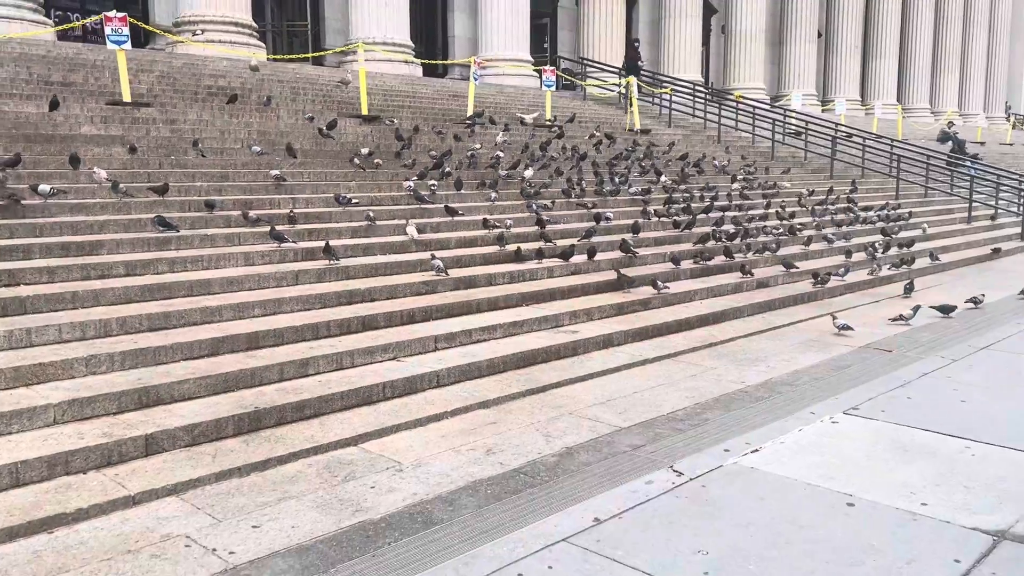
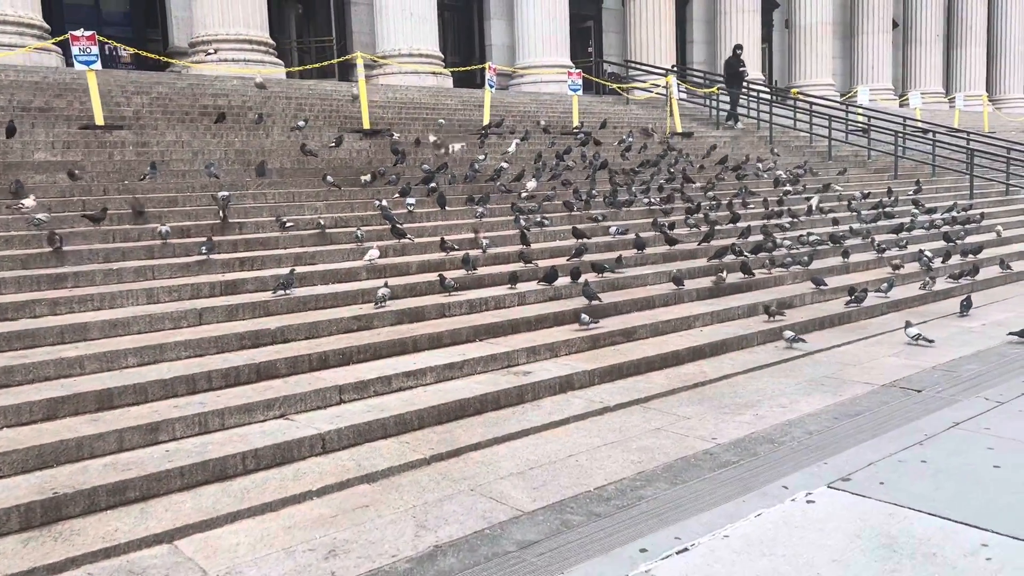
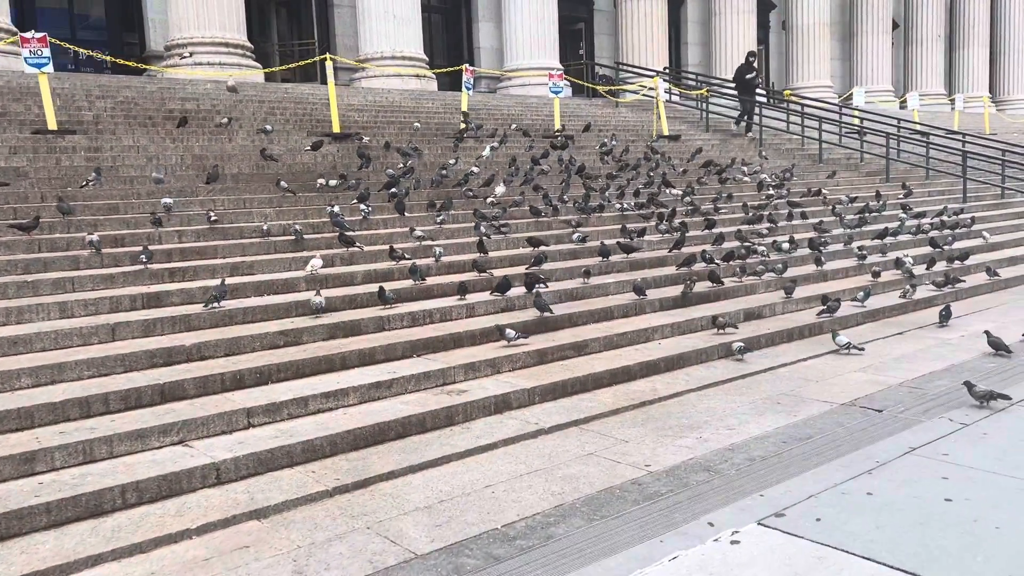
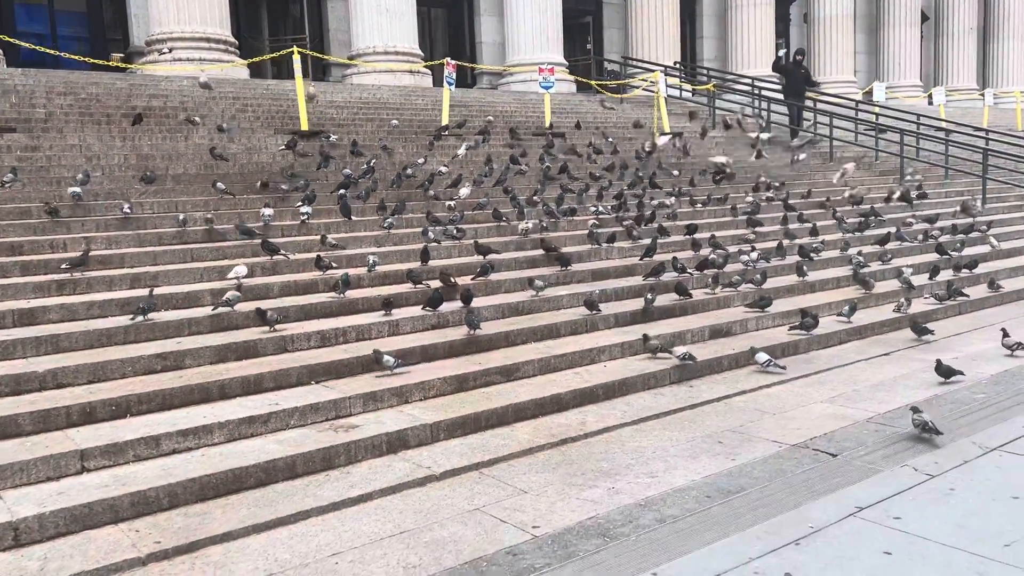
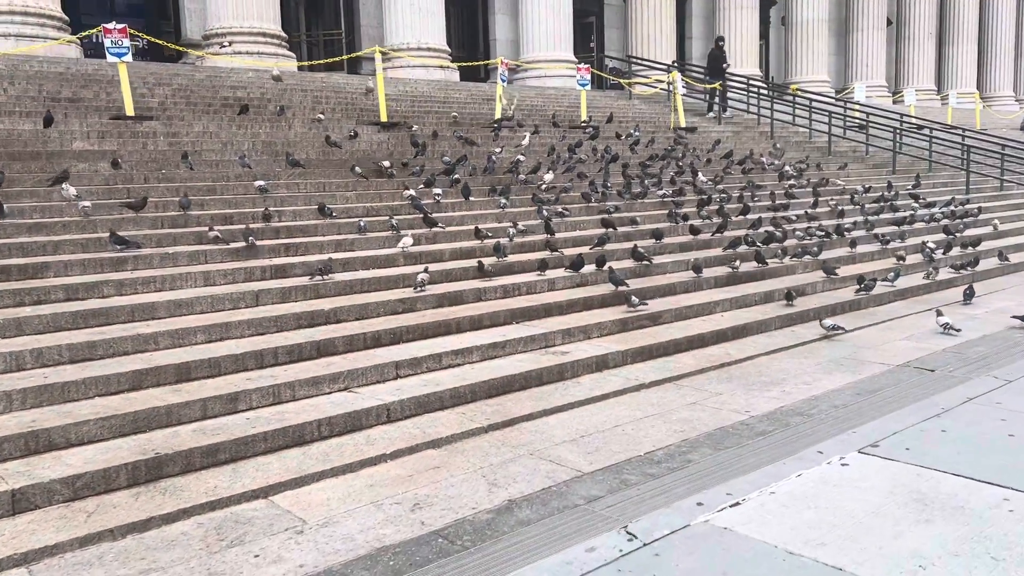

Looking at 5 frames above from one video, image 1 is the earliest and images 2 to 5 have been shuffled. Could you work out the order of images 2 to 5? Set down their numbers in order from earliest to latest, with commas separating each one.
5, 2, 3, 4
